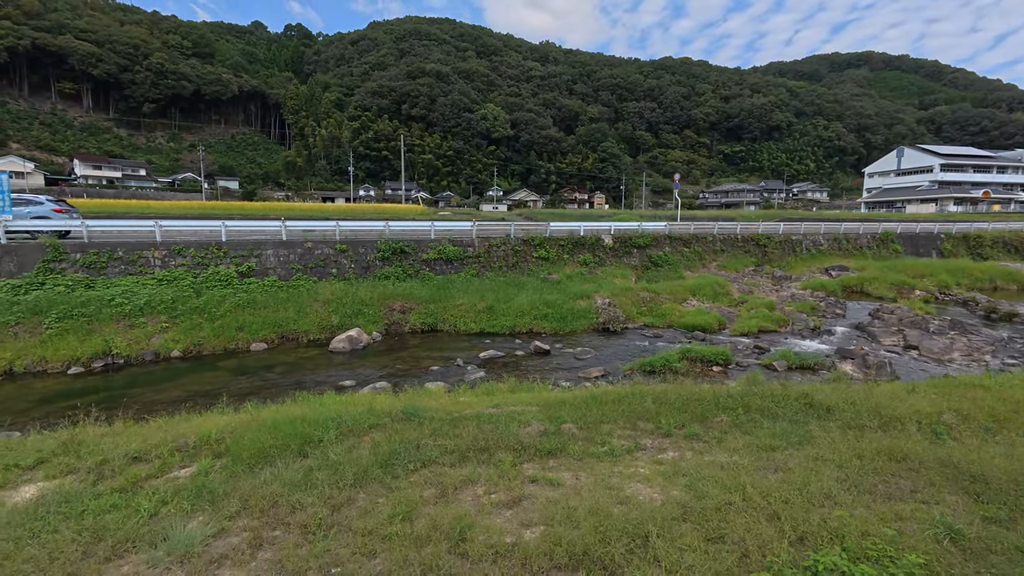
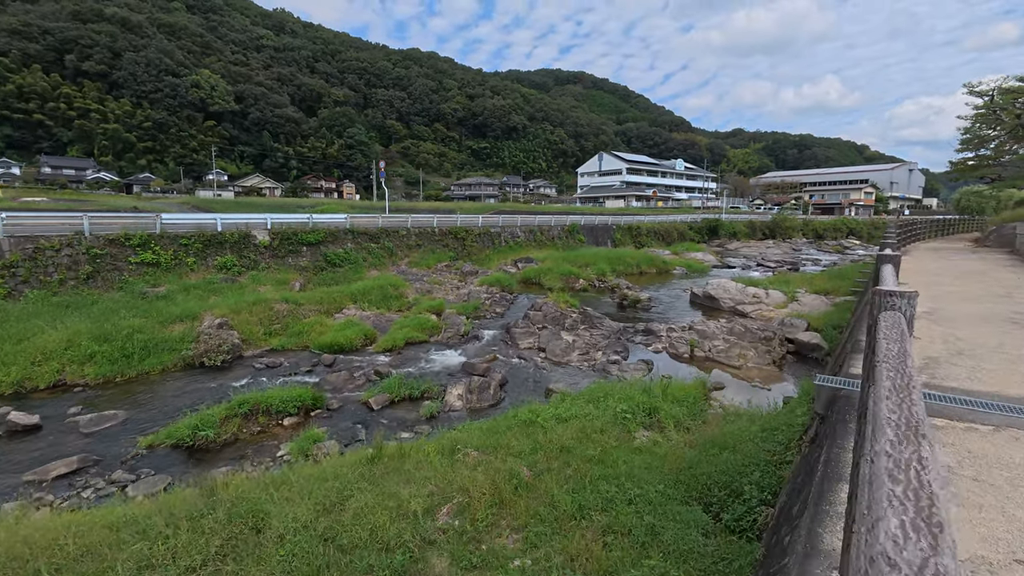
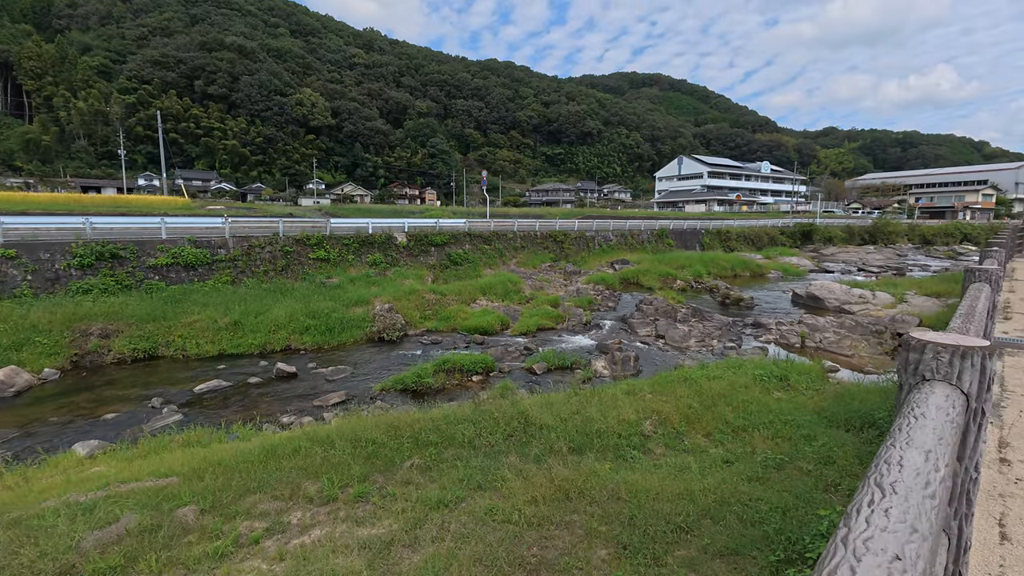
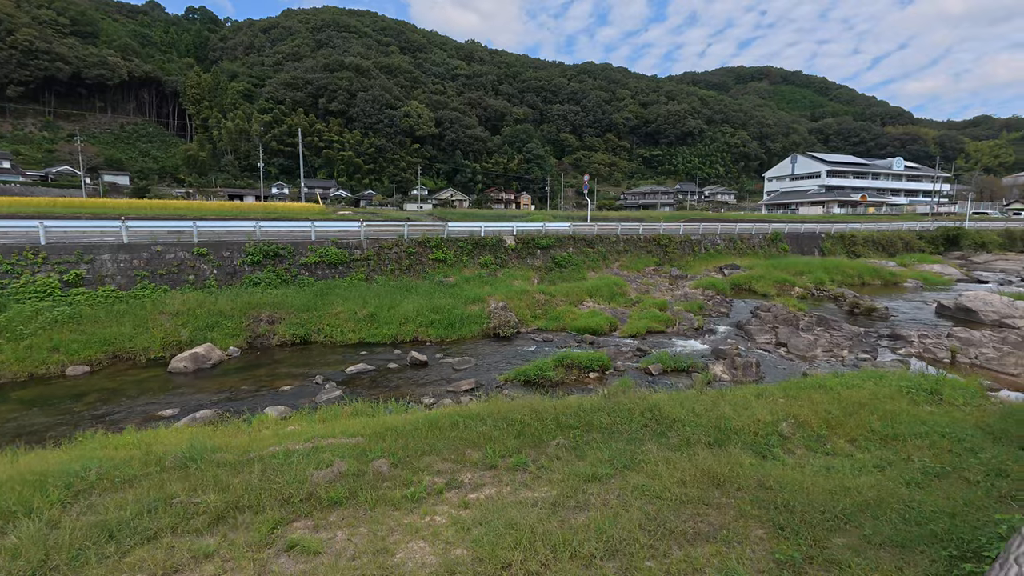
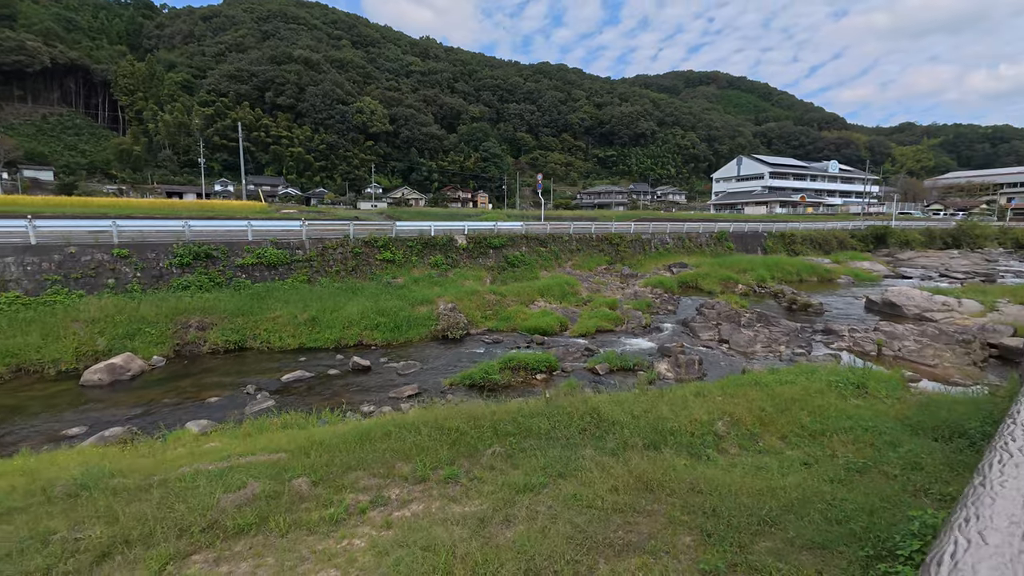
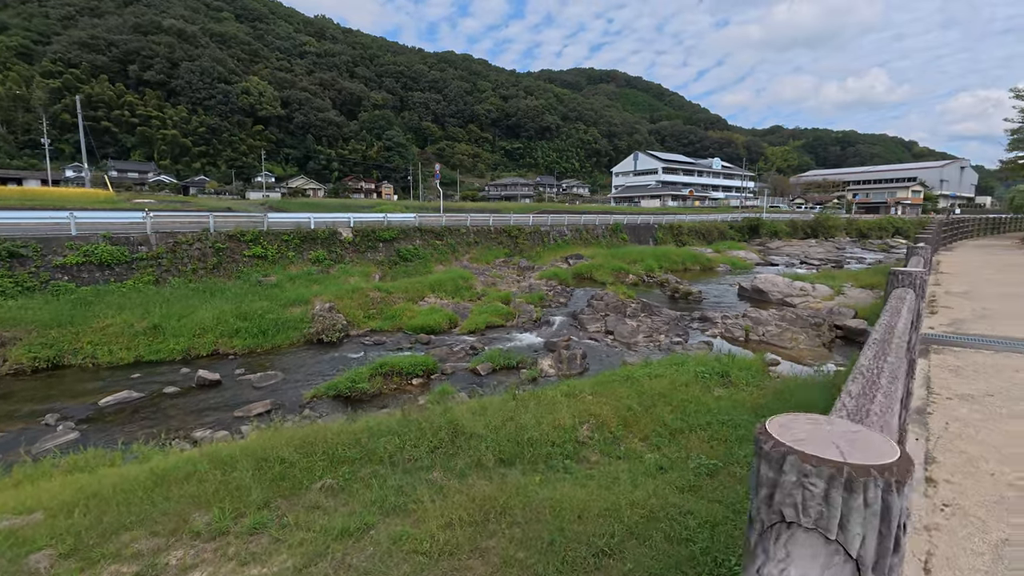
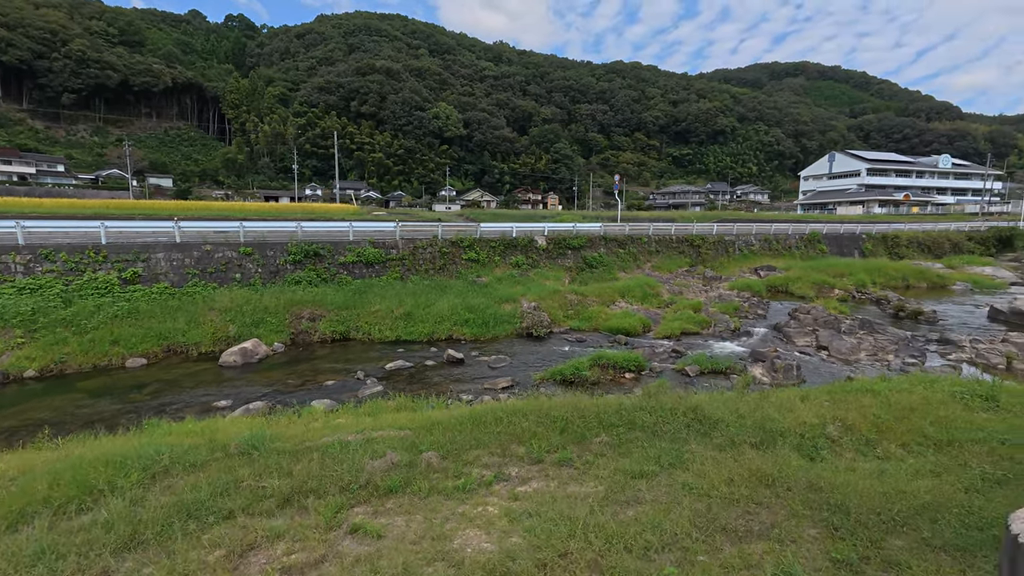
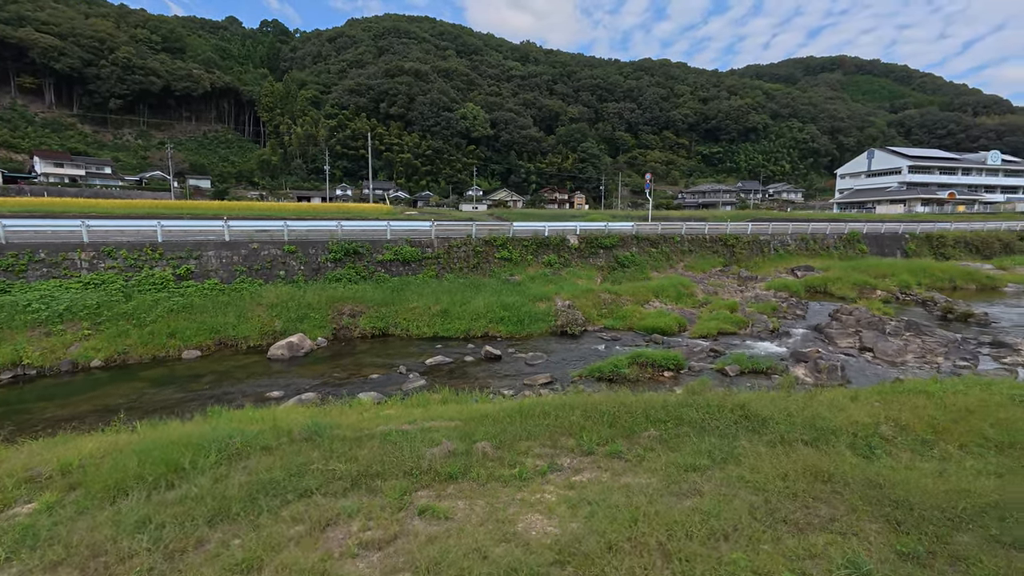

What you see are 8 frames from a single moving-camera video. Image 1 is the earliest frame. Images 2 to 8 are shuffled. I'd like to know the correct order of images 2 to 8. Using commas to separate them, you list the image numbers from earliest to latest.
8, 7, 4, 5, 3, 6, 2
